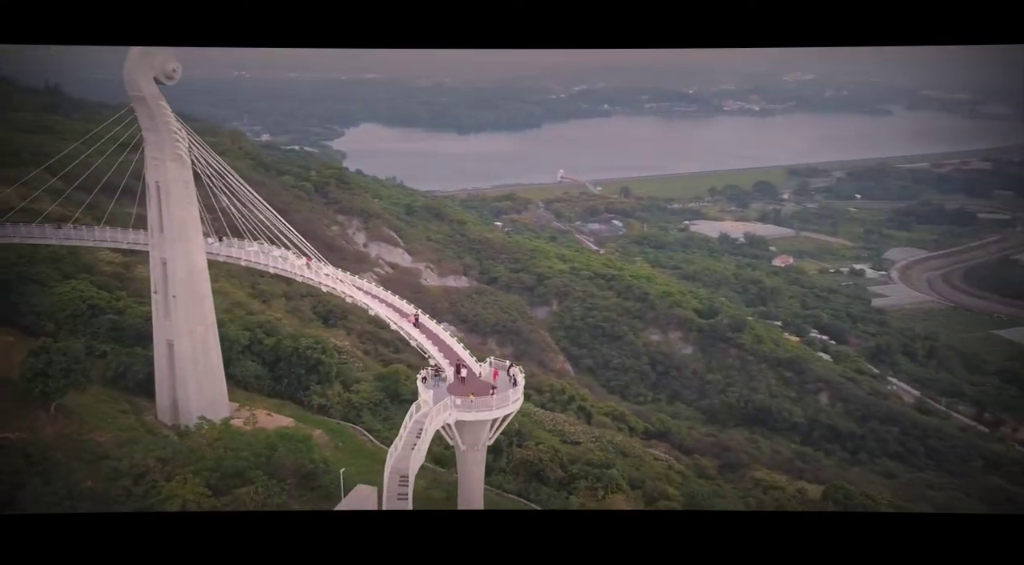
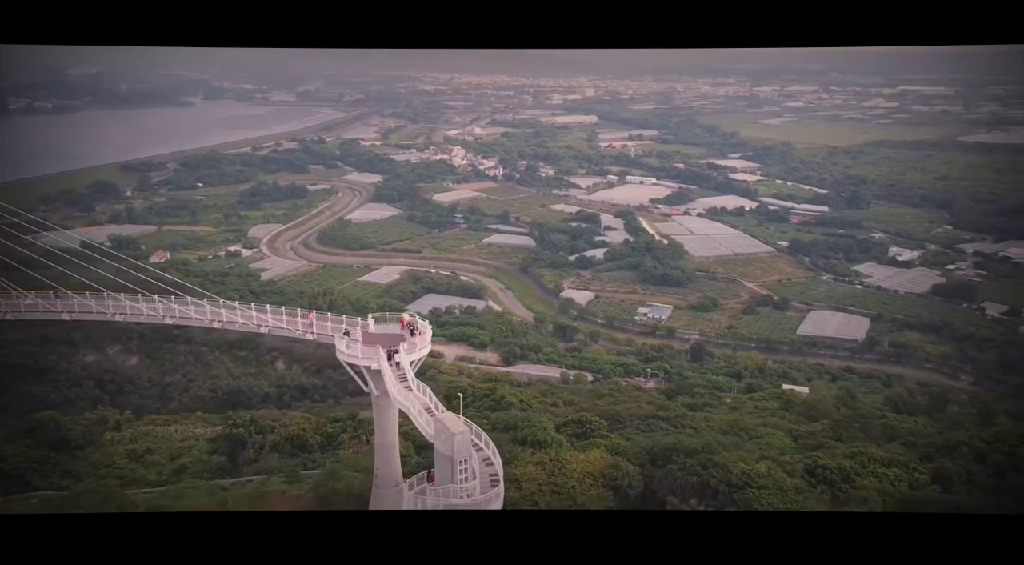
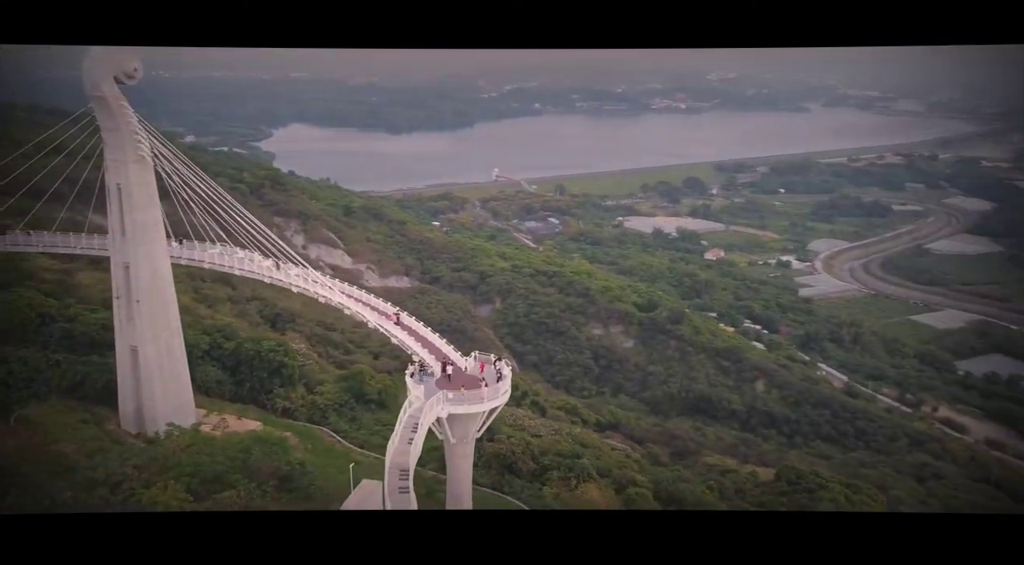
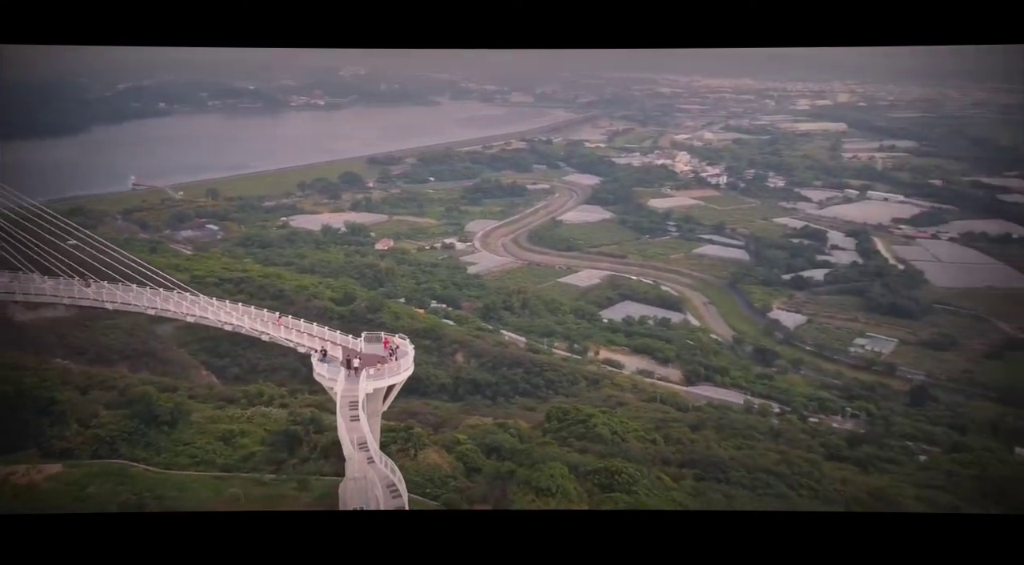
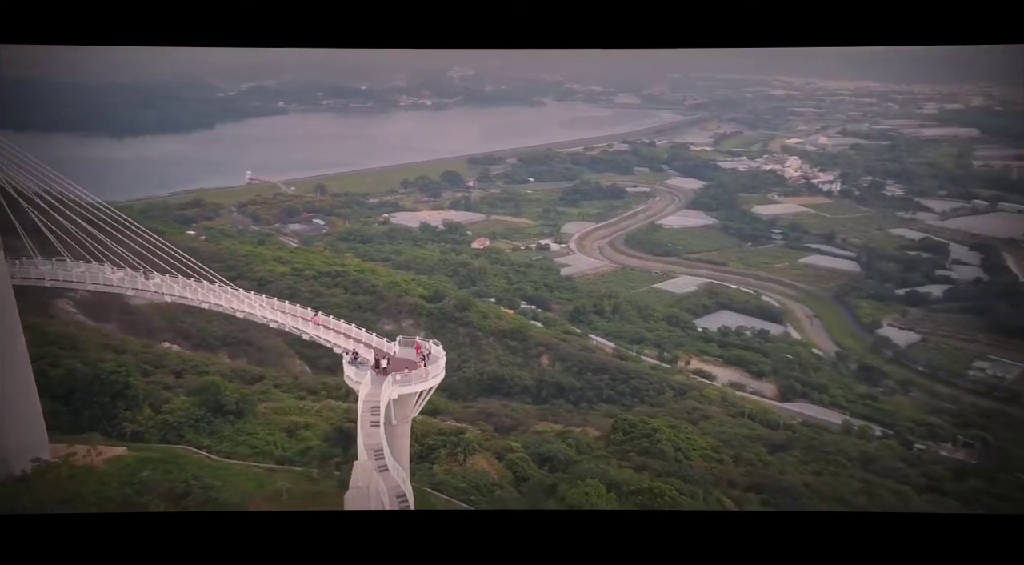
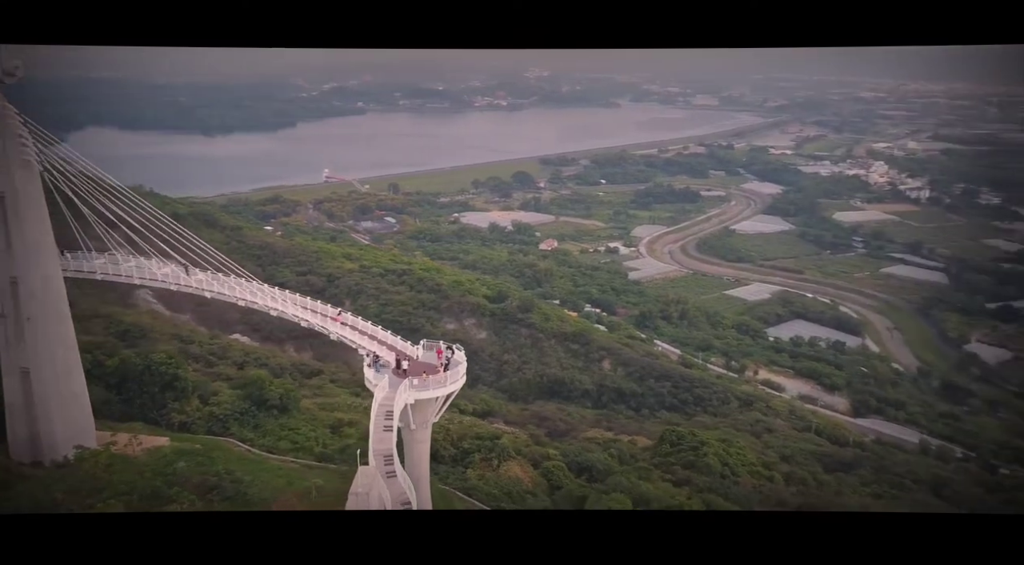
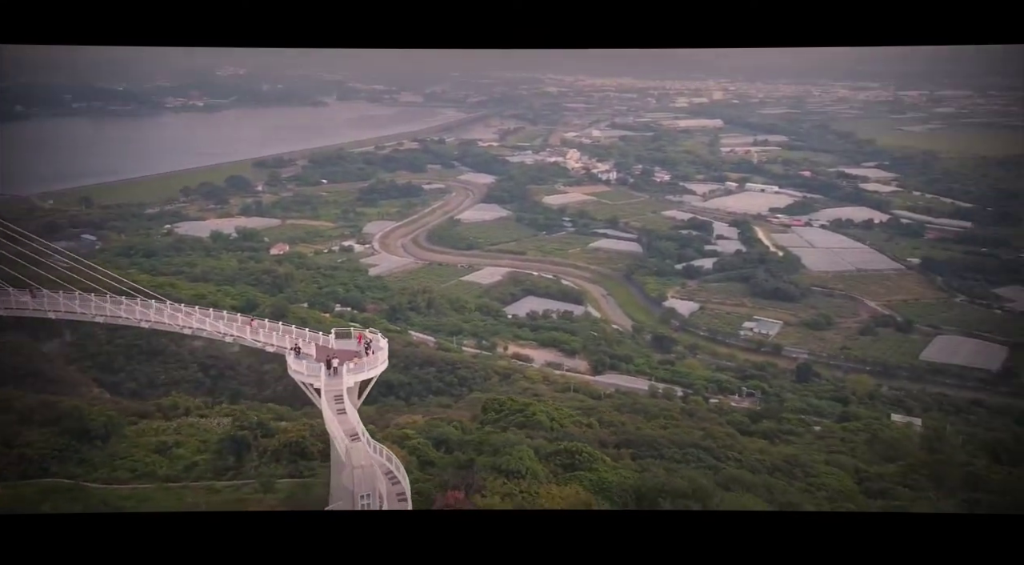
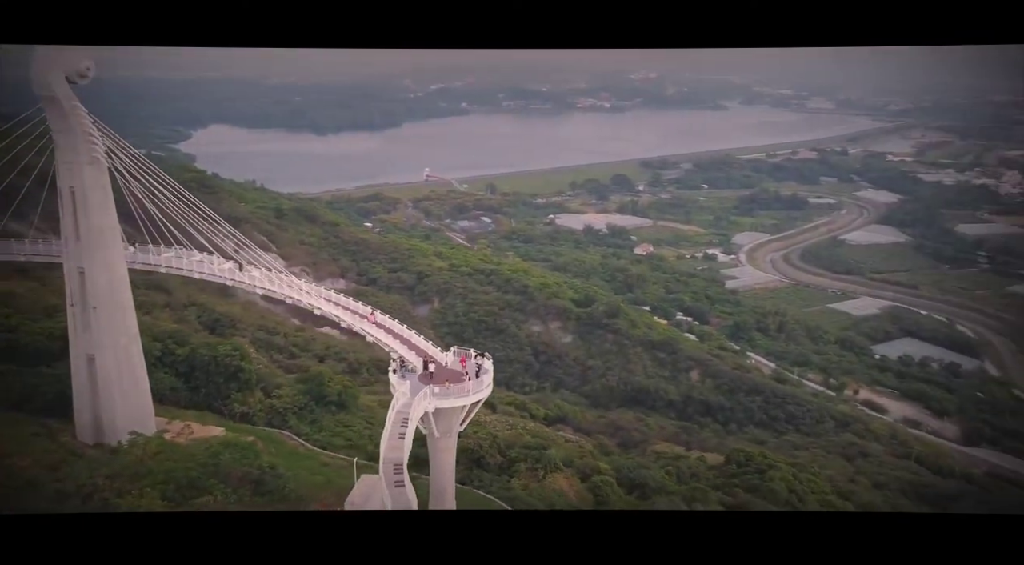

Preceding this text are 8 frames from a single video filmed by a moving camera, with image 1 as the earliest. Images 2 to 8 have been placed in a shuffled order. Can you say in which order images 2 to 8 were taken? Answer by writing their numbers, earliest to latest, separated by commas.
3, 8, 6, 5, 4, 7, 2
